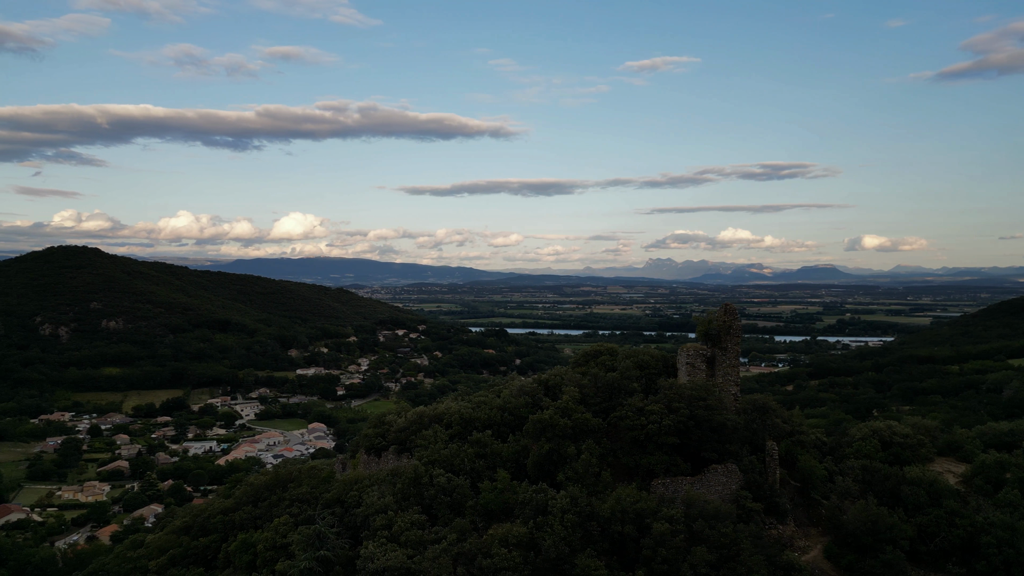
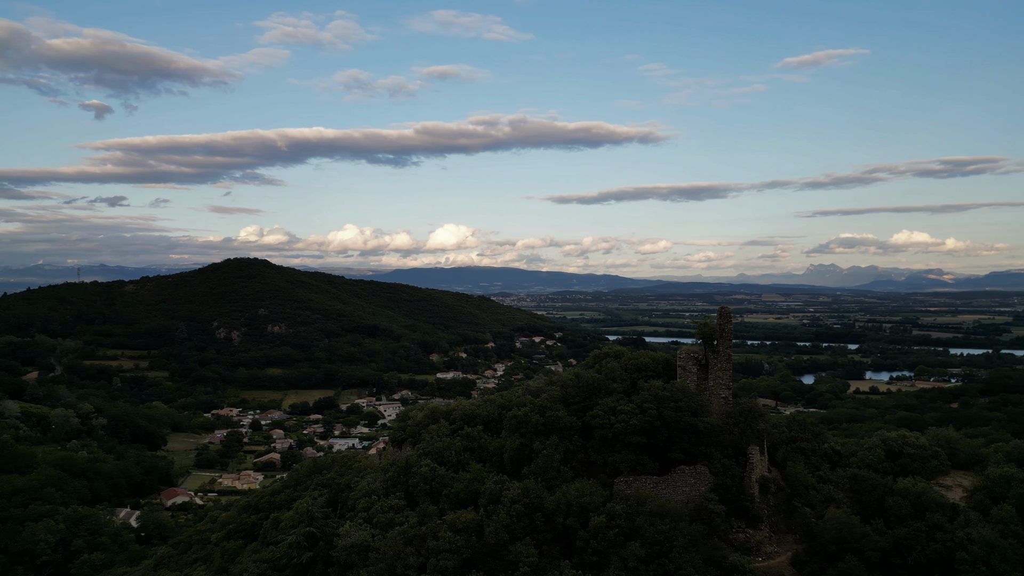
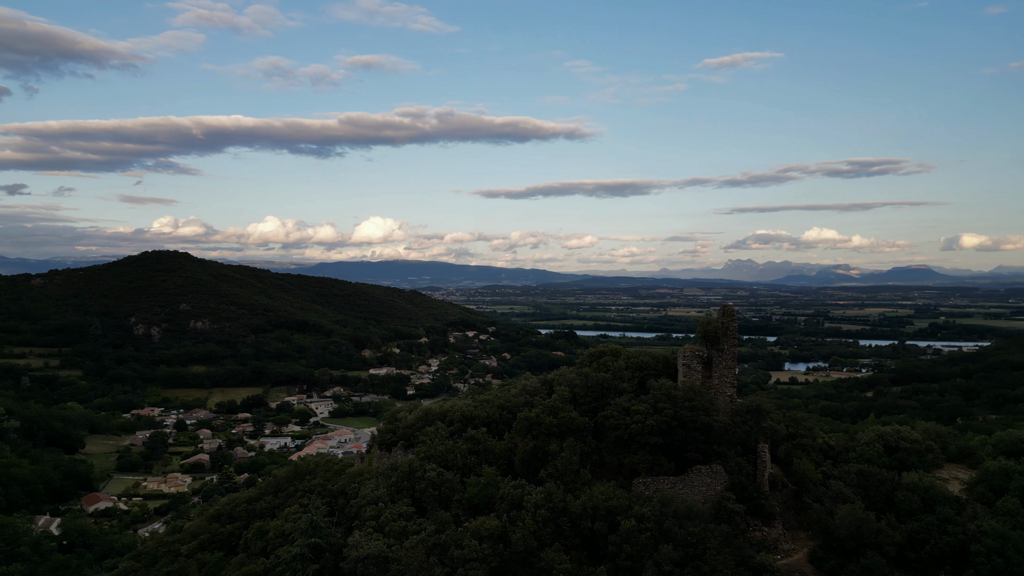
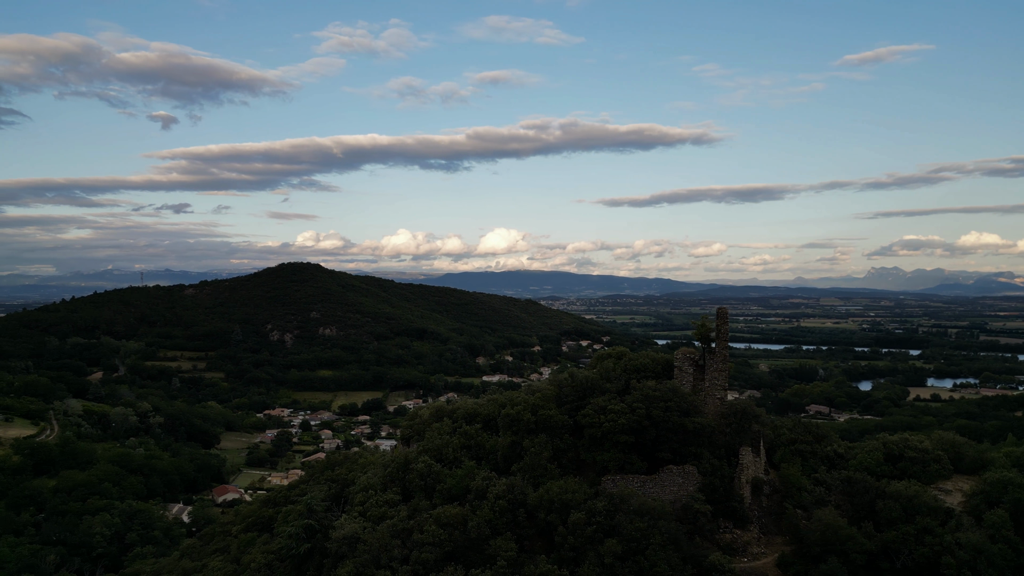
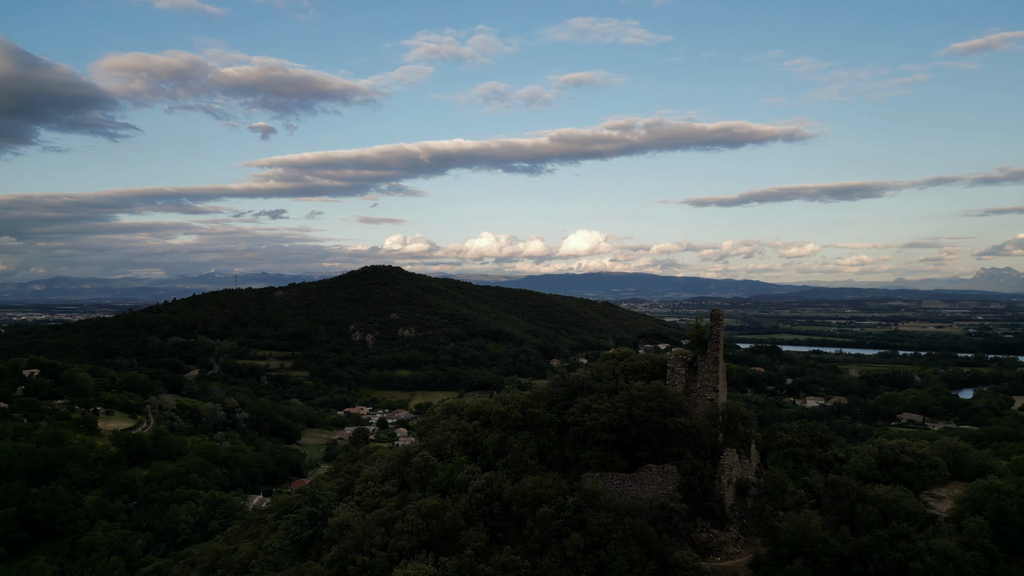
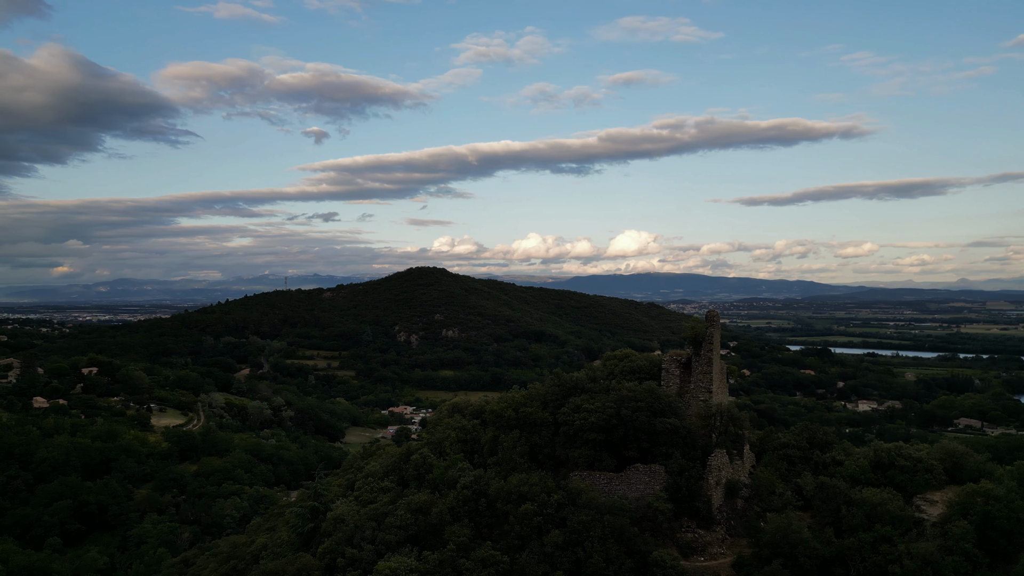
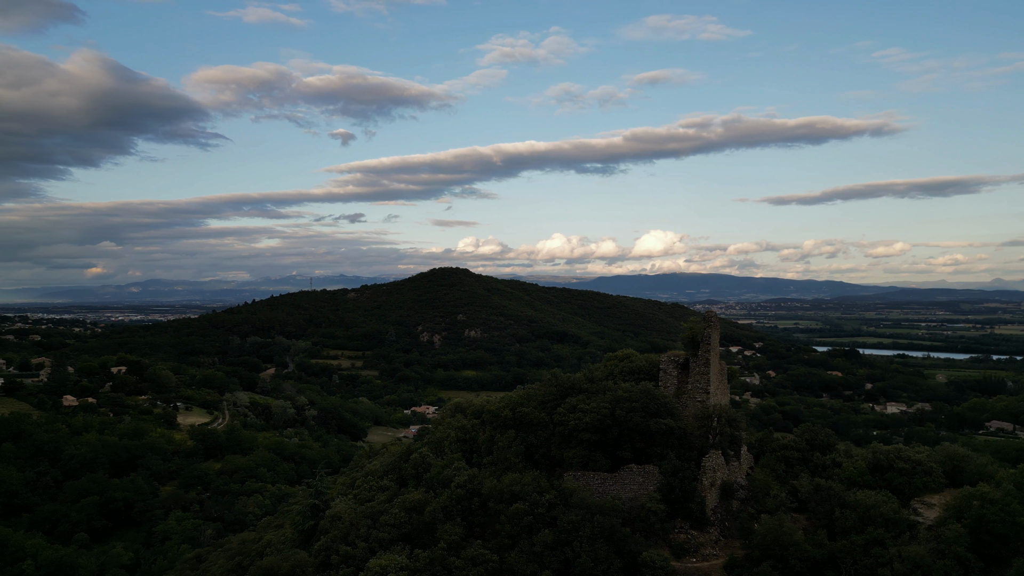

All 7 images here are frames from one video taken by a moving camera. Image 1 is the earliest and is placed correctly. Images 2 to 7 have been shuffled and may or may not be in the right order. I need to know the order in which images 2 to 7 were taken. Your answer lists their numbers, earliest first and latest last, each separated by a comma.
3, 2, 4, 5, 6, 7
